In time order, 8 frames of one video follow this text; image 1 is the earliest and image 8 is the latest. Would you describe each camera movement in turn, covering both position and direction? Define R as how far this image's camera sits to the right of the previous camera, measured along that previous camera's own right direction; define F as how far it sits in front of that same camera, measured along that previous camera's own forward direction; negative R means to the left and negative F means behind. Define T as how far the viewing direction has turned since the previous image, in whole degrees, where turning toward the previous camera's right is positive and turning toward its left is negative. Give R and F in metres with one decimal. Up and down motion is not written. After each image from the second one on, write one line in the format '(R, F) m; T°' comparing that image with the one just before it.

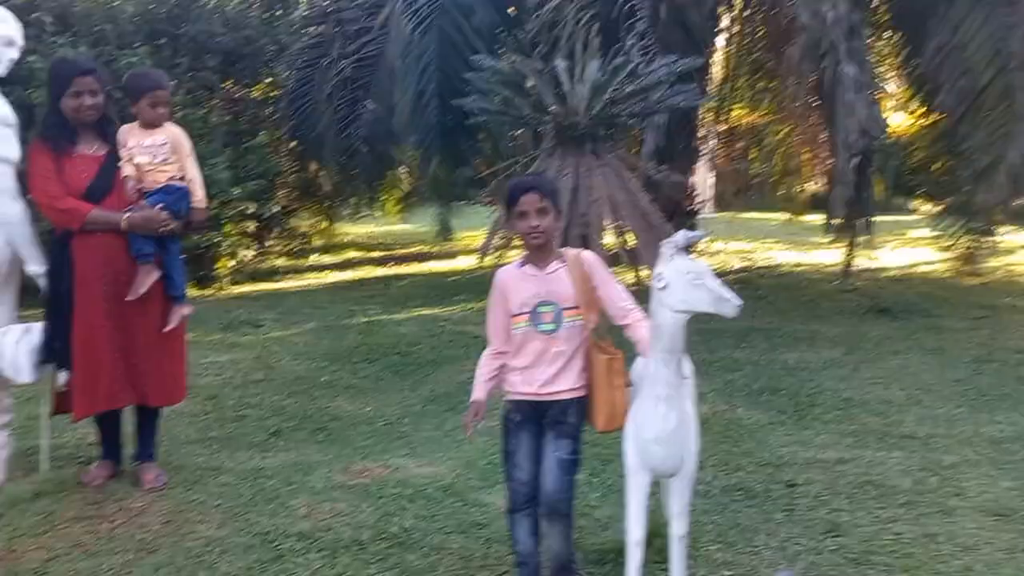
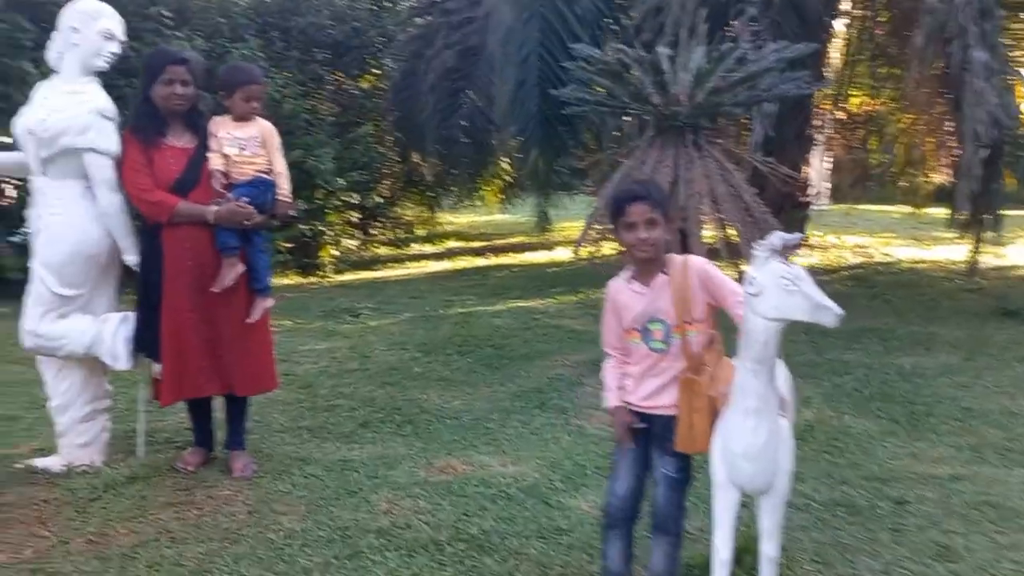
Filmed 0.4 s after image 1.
(+0.1, +0.1) m; -7°
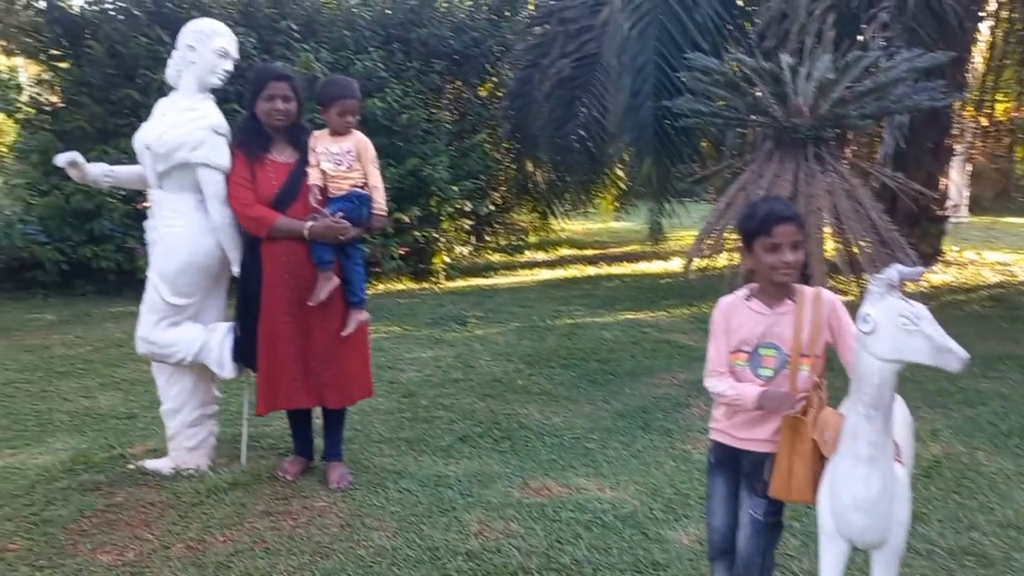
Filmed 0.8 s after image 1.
(+0.1, +0.1) m; -8°
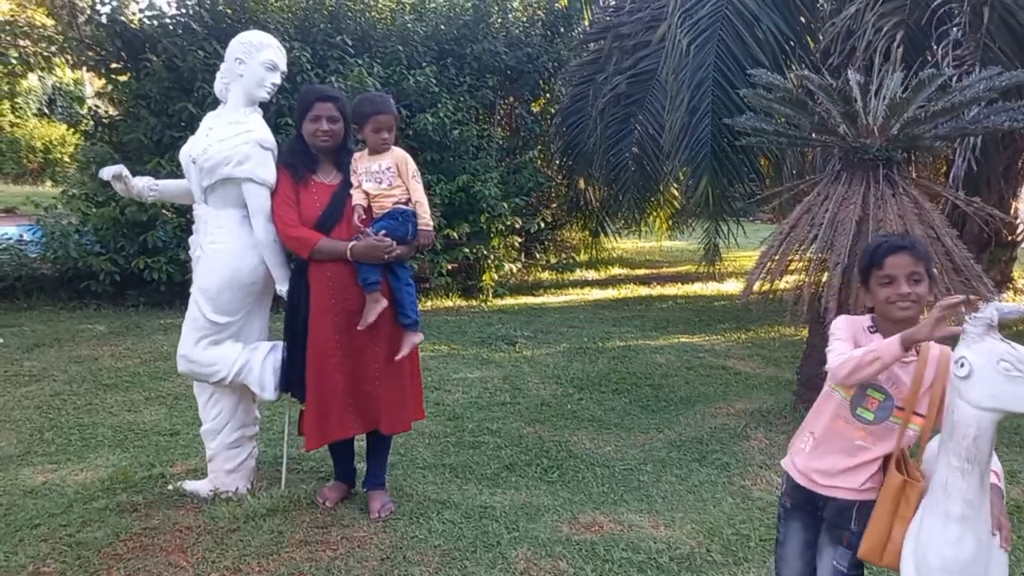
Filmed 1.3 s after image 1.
(0.0, +0.1) m; -3°
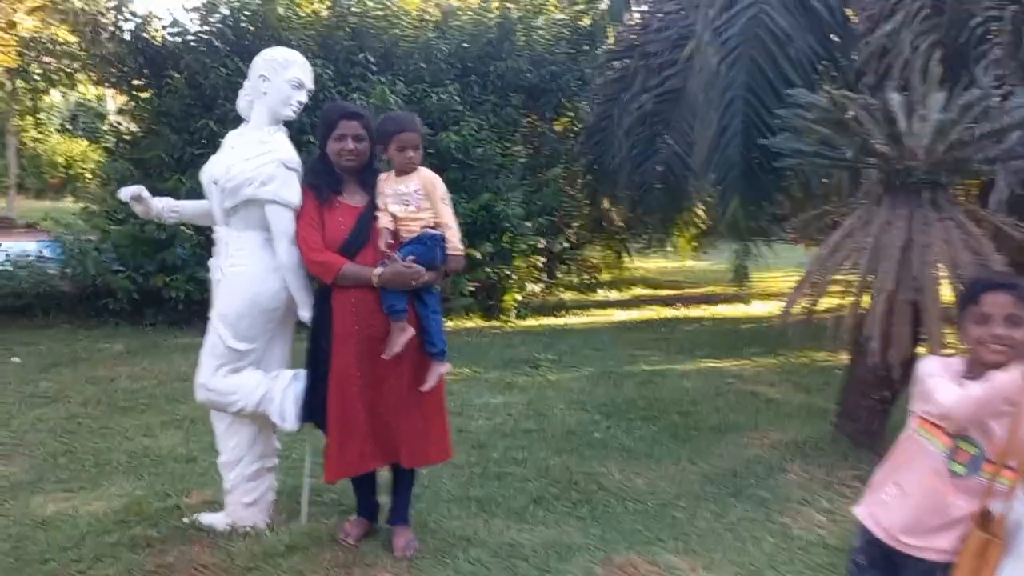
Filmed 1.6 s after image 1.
(-0.1, +0.1) m; -1°
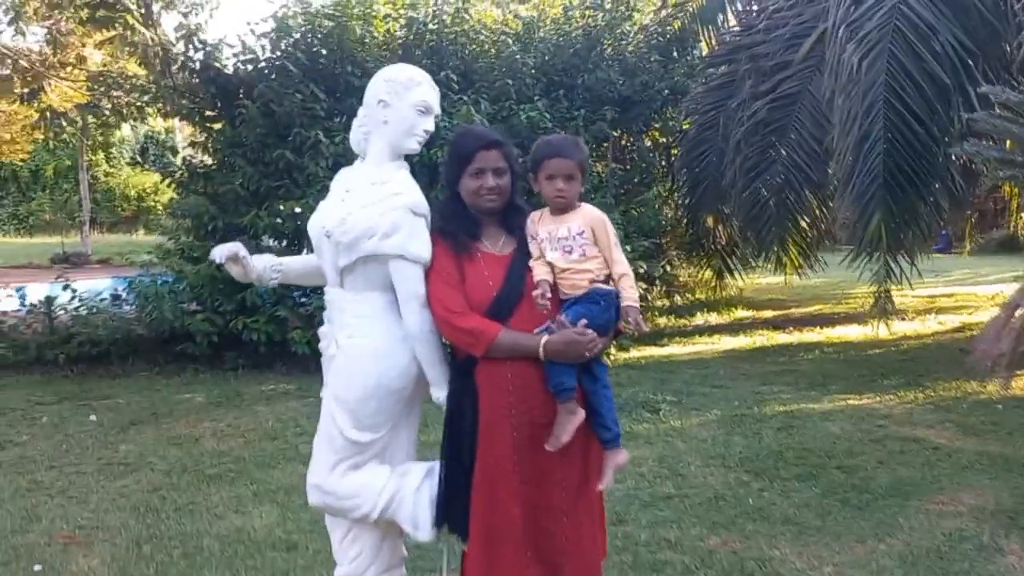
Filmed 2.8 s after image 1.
(-0.3, +0.6) m; -4°
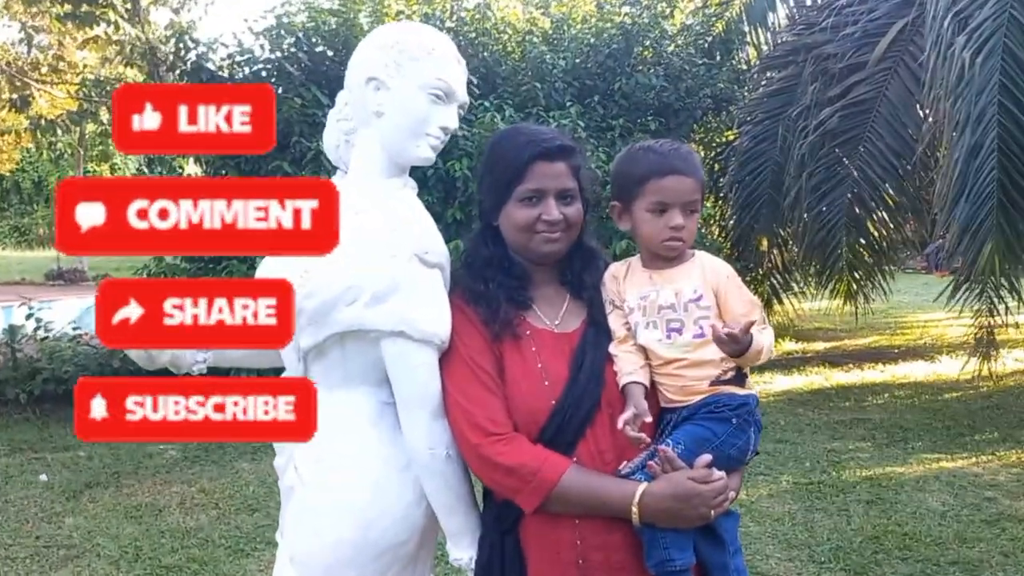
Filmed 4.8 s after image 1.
(-0.1, +0.9) m; -1°
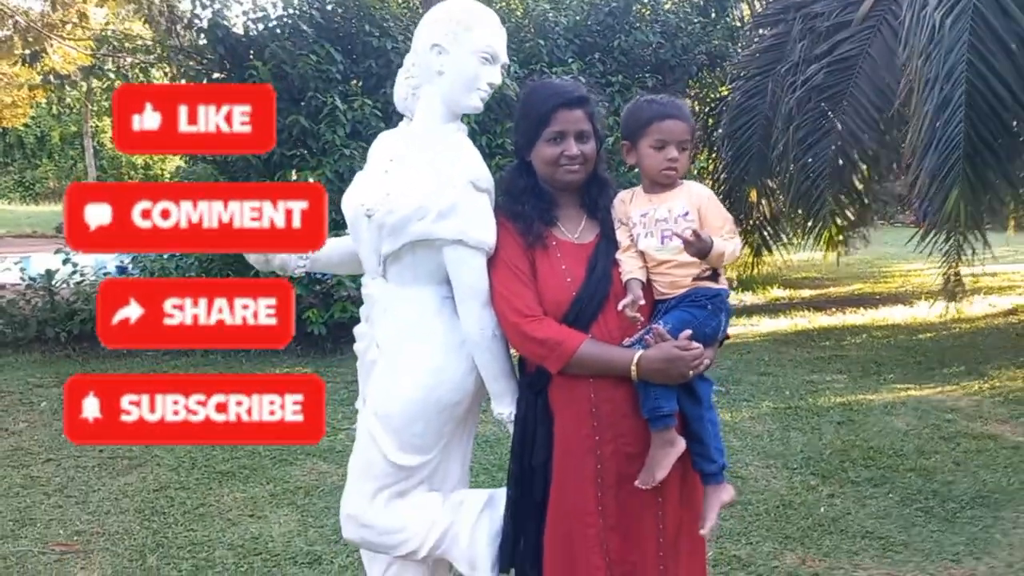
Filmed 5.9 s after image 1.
(-0.1, -0.5) m; 0°
